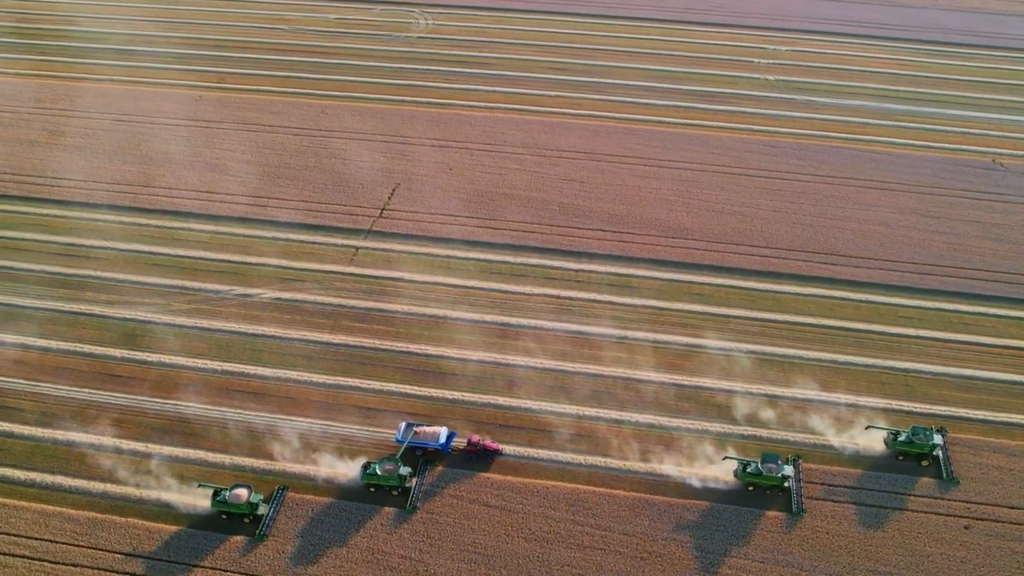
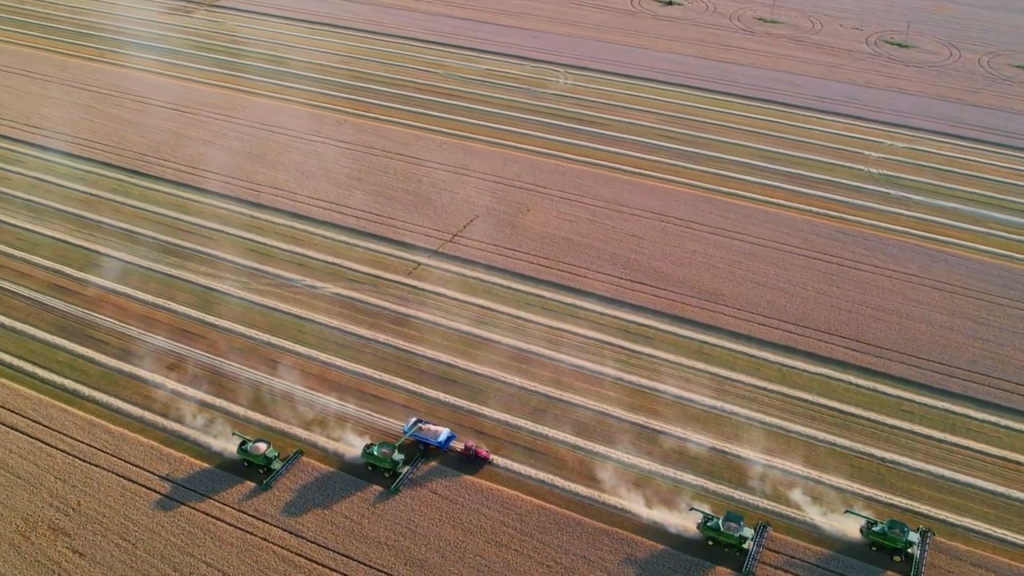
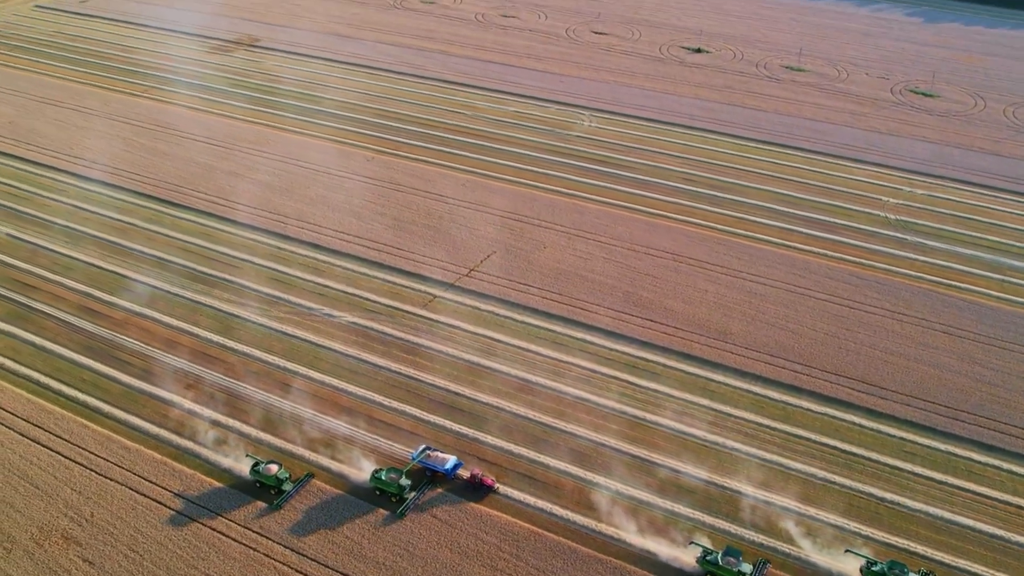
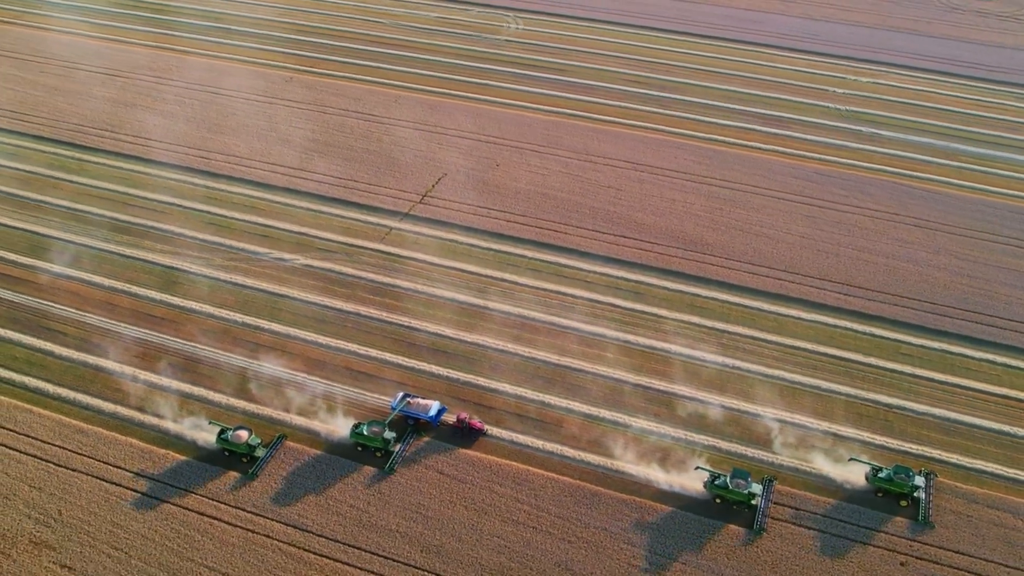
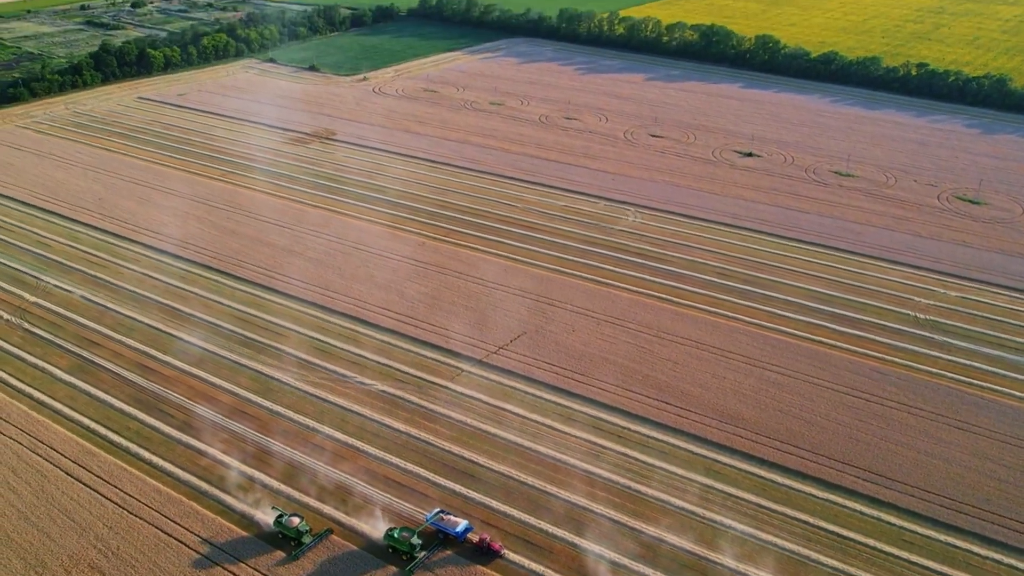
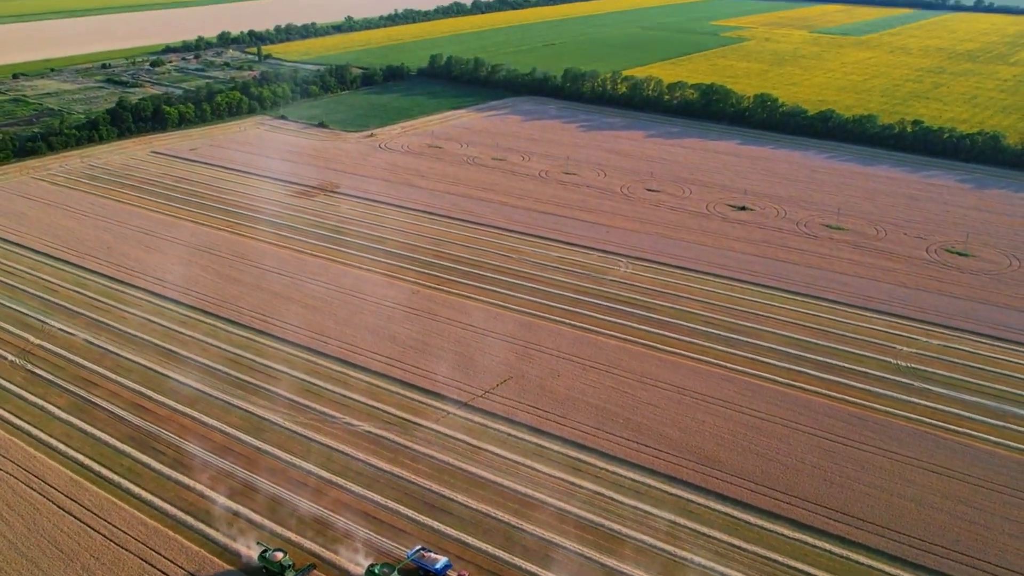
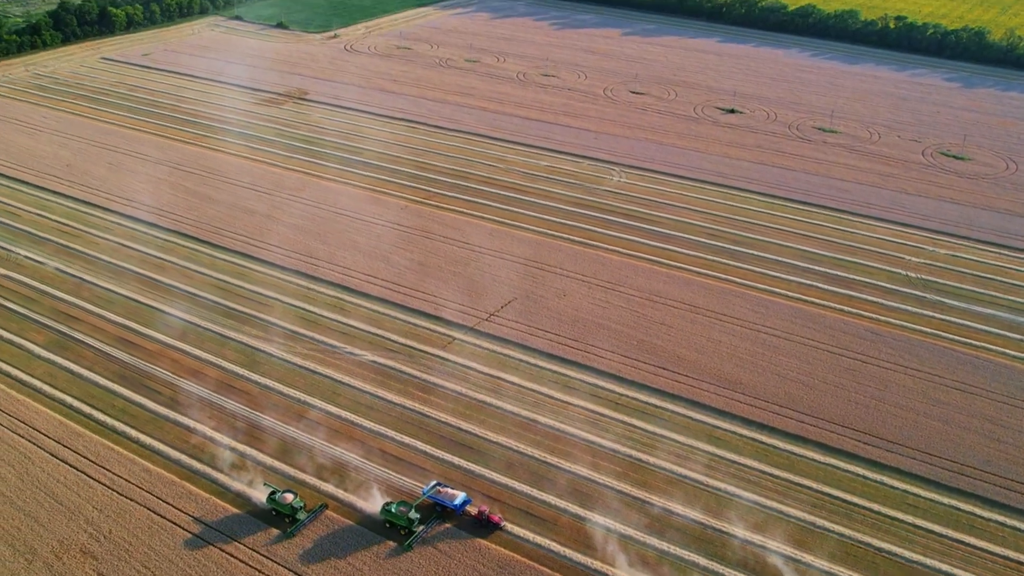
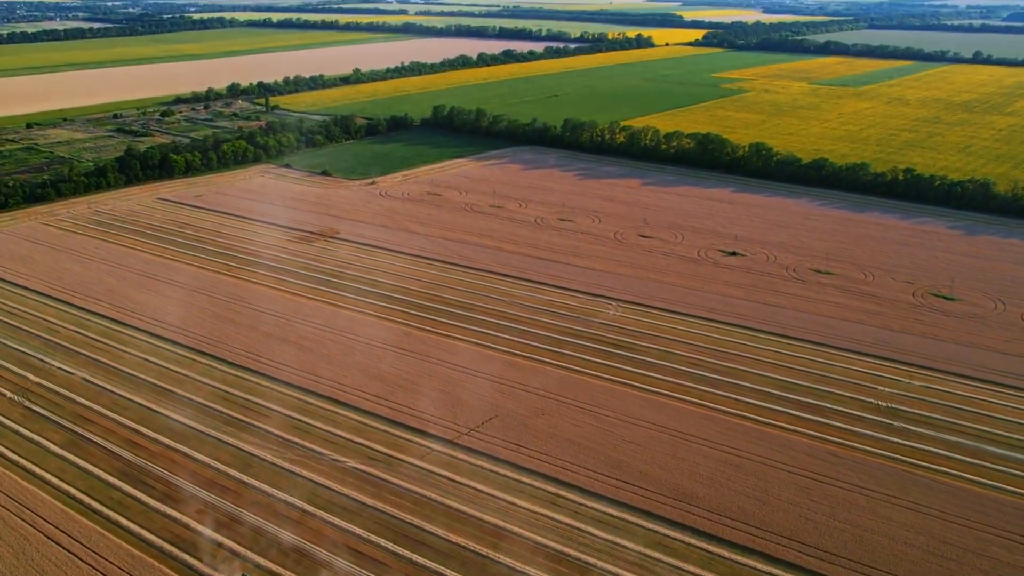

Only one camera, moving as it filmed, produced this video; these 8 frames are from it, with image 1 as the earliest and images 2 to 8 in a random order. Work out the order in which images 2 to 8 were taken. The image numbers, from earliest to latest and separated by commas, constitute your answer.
4, 2, 3, 7, 5, 6, 8
